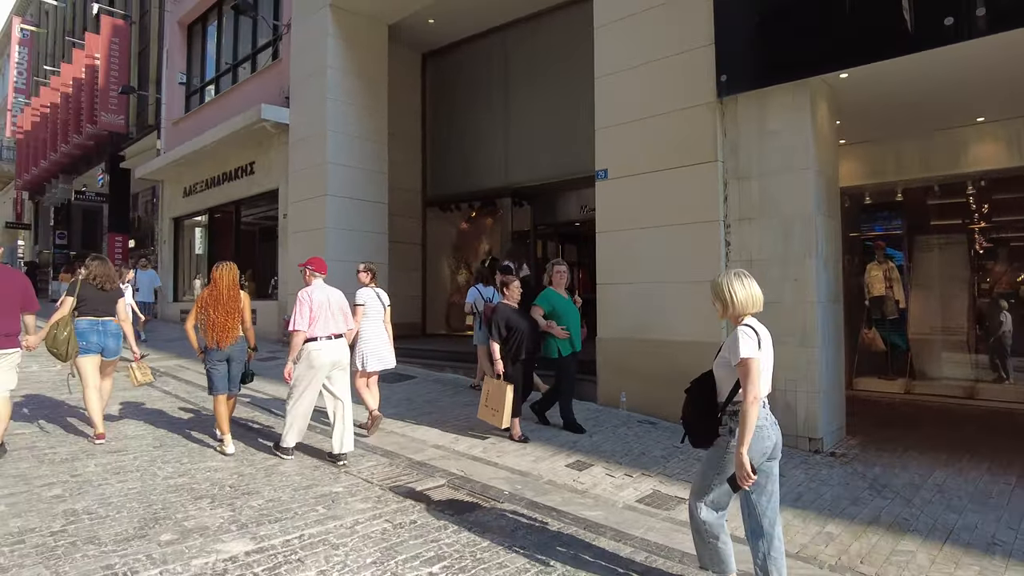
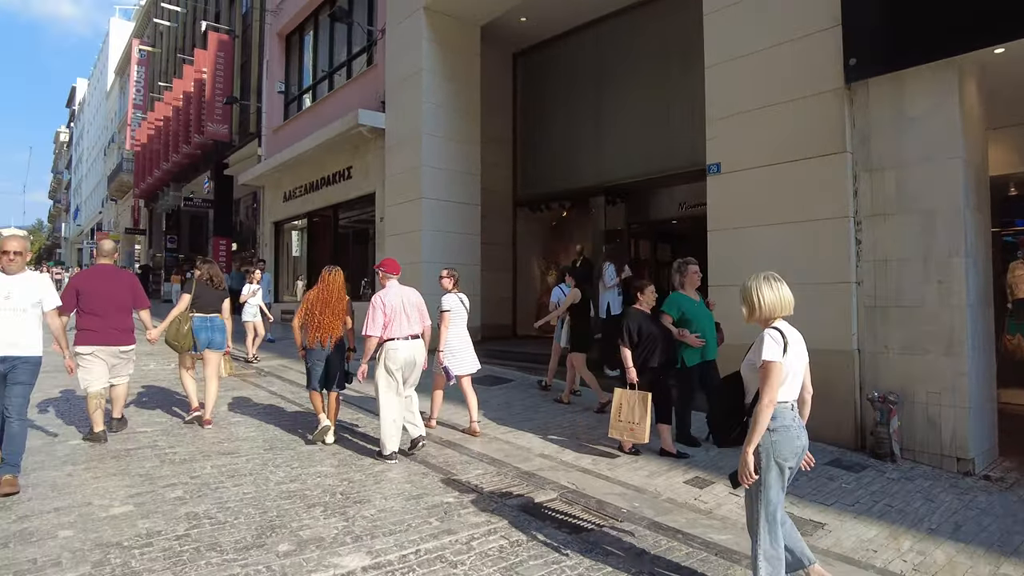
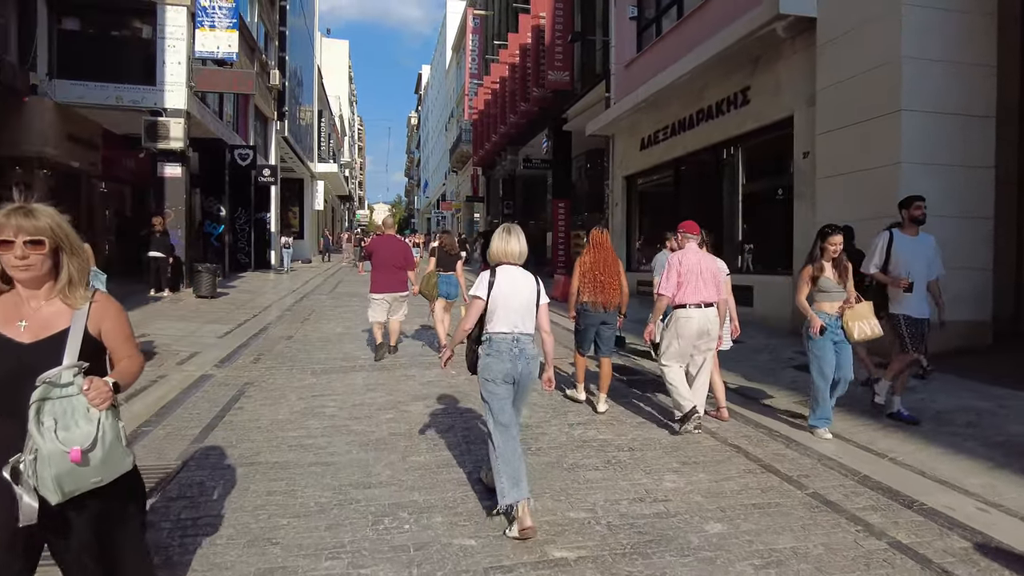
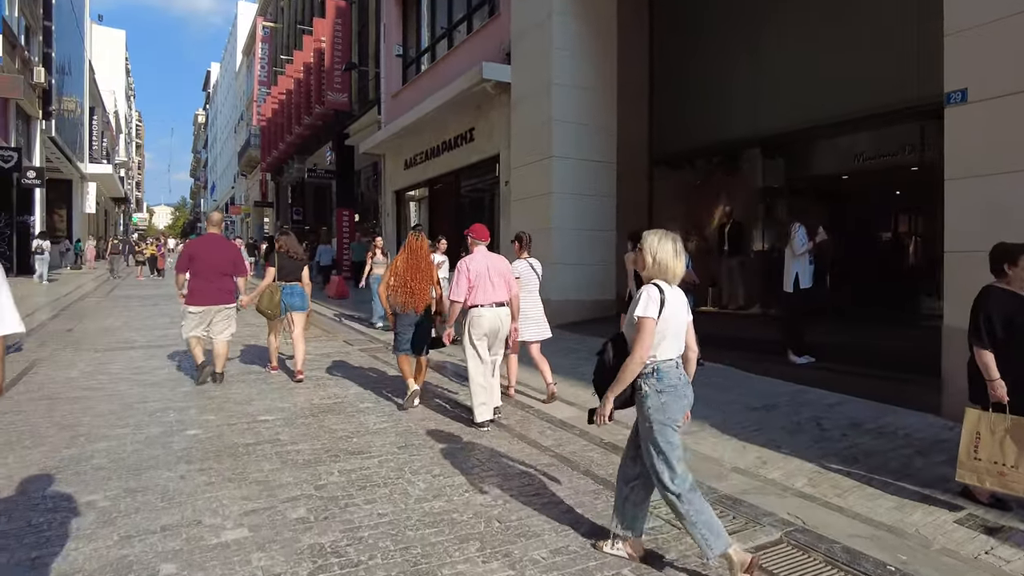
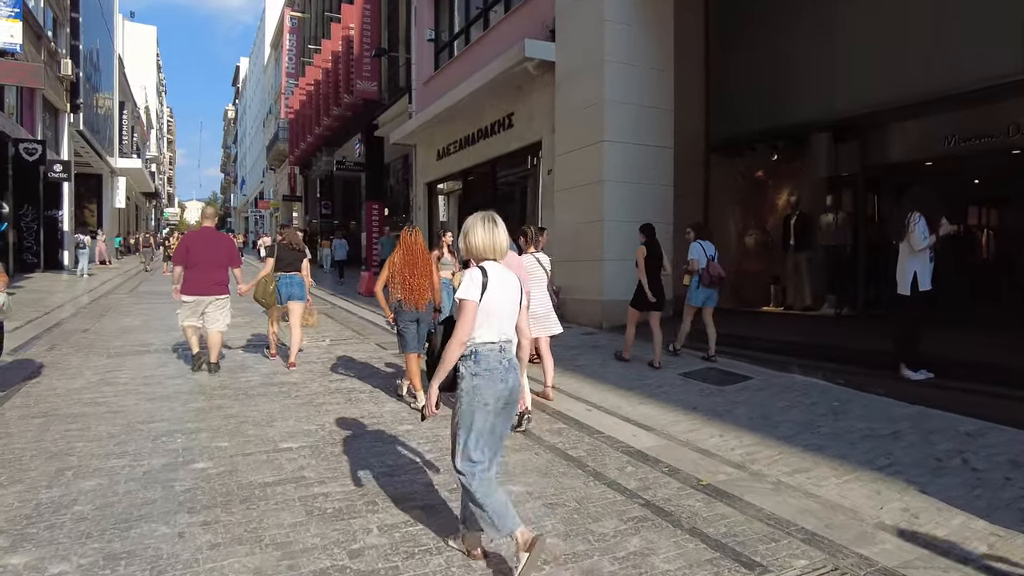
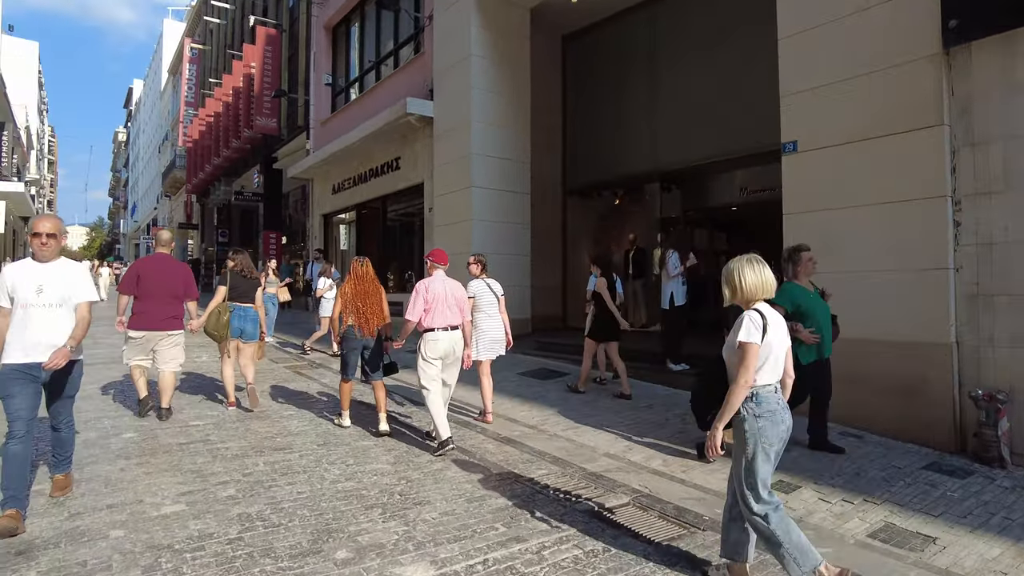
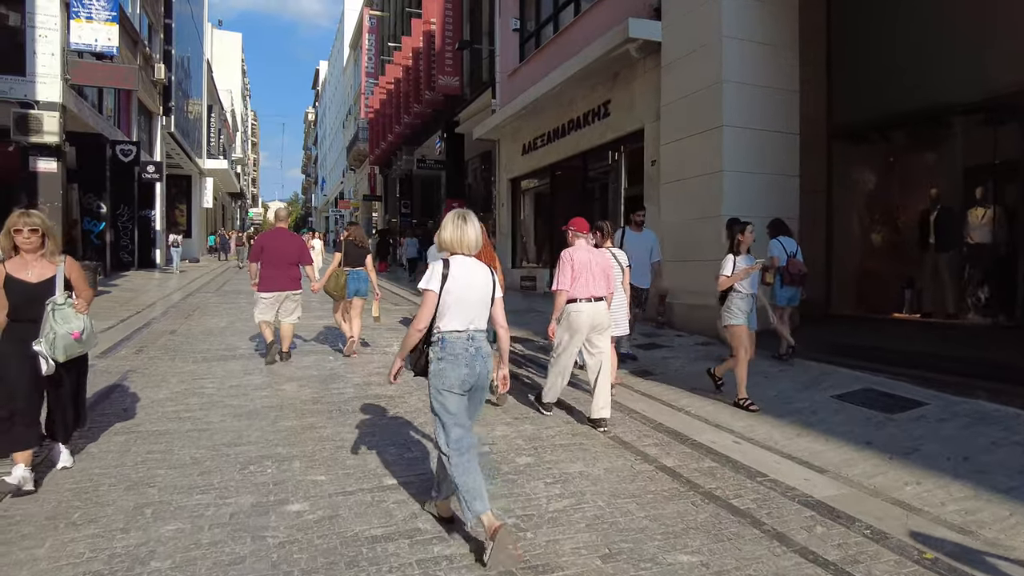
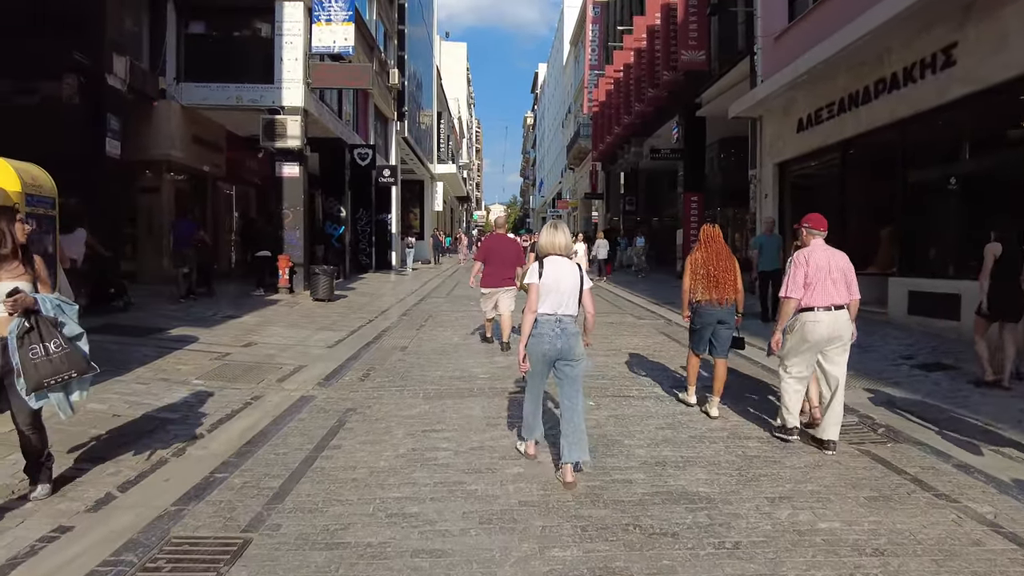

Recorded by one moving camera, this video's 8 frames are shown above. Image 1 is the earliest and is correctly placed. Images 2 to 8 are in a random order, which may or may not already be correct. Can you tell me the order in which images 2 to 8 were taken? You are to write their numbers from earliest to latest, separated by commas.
2, 6, 4, 5, 7, 3, 8
